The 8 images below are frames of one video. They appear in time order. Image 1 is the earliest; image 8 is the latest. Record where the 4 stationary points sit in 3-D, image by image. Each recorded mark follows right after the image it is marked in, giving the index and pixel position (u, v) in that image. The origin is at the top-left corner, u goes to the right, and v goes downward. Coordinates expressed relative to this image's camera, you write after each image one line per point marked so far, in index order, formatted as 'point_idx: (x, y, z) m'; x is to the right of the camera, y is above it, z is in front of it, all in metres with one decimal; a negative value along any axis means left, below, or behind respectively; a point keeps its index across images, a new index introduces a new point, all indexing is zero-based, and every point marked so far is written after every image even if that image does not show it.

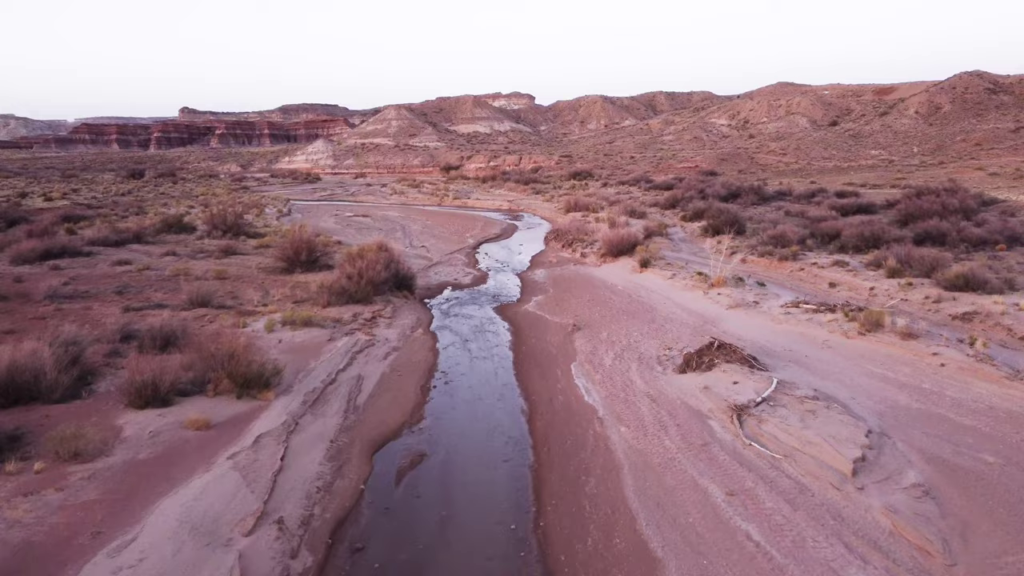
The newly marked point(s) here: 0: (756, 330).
0: (+2.8, -0.5, +9.5) m
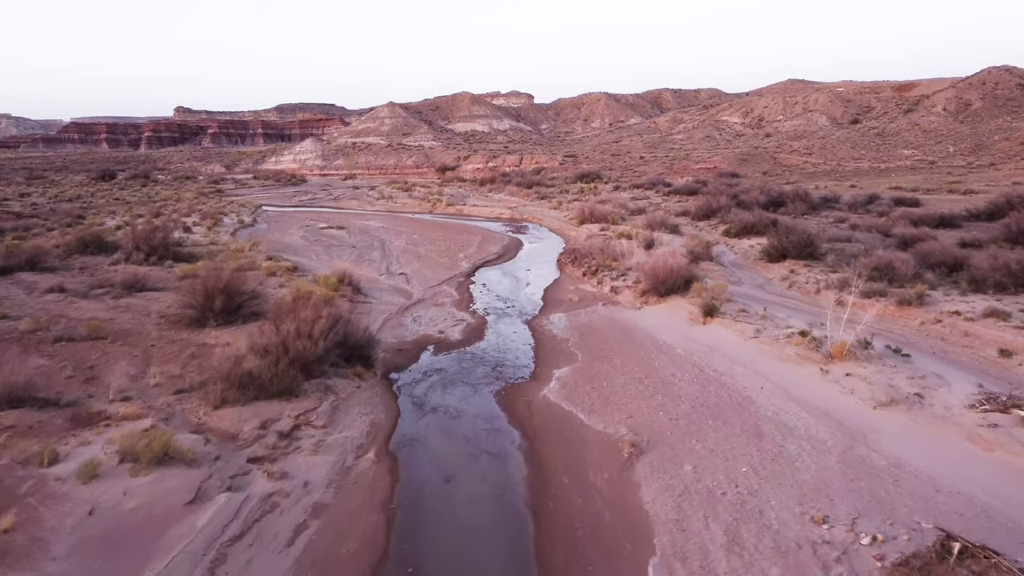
0: (+2.9, -1.2, +5.4) m
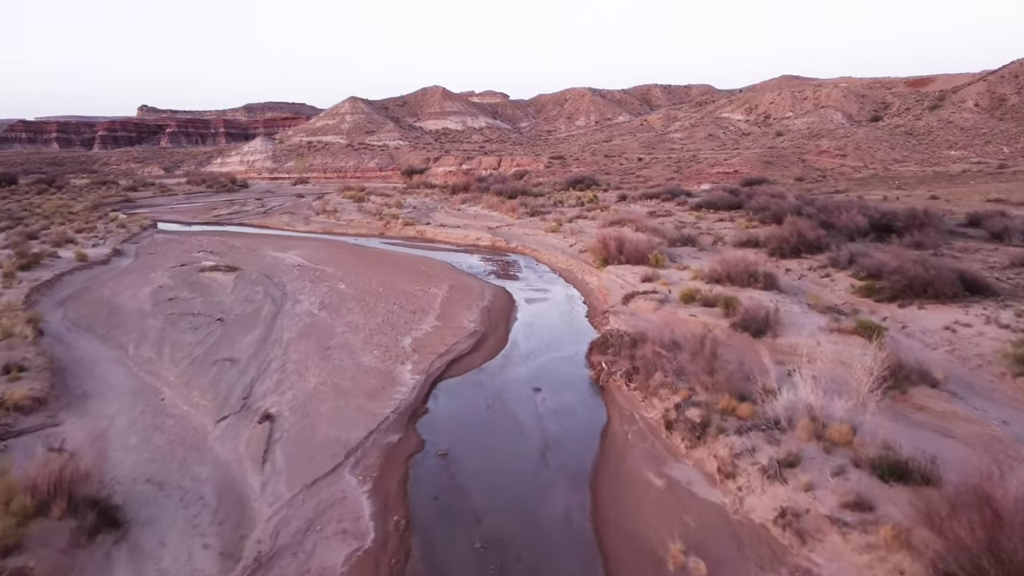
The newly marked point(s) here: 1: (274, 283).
0: (+3.1, -2.4, -2.0) m
1: (-3.7, +0.1, +12.8) m
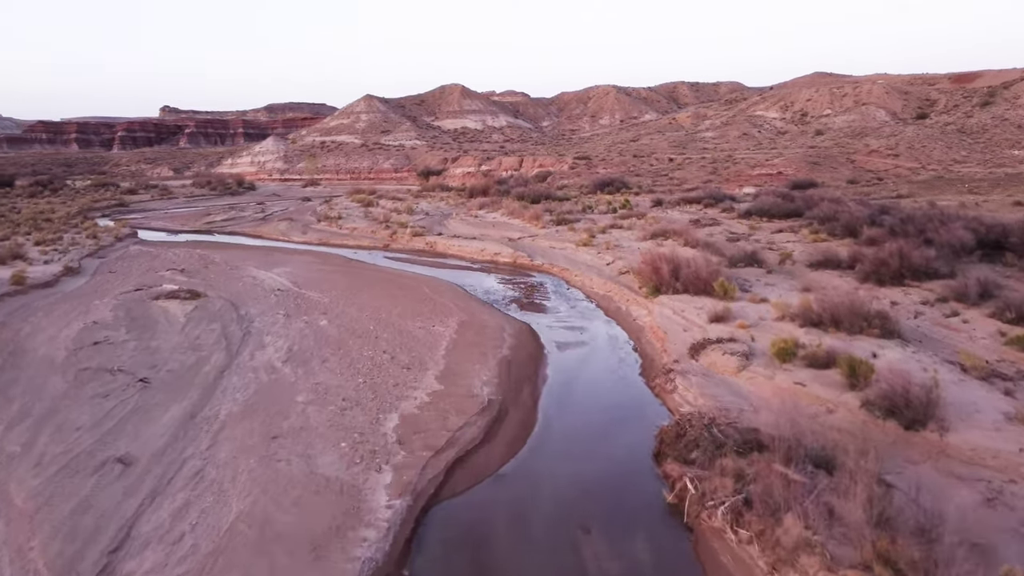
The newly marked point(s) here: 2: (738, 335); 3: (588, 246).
0: (+3.1, -2.8, -4.8) m
1: (-3.4, -0.4, +10.1) m
2: (+2.2, -0.5, +8.1) m
3: (+1.4, +0.8, +15.5) m
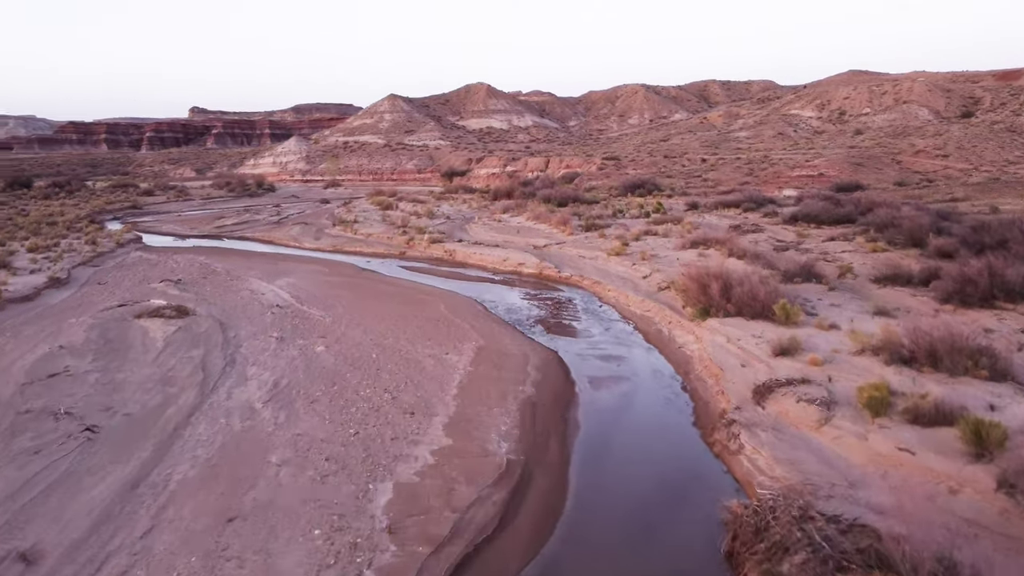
0: (+2.9, -3.0, -6.2) m
1: (-3.1, -0.6, +8.9) m
2: (+2.4, -0.7, +6.7) m
3: (+1.9, +0.6, +14.1) m
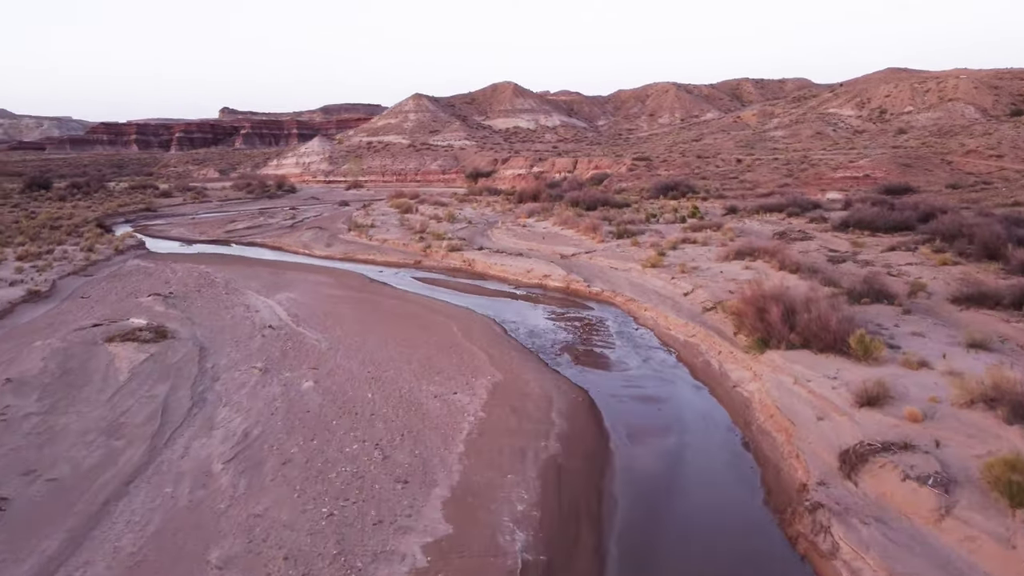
0: (+2.6, -3.3, -7.7) m
1: (-2.9, -0.8, +7.6) m
2: (+2.6, -0.9, +5.2) m
3: (+2.2, +0.3, +12.7) m
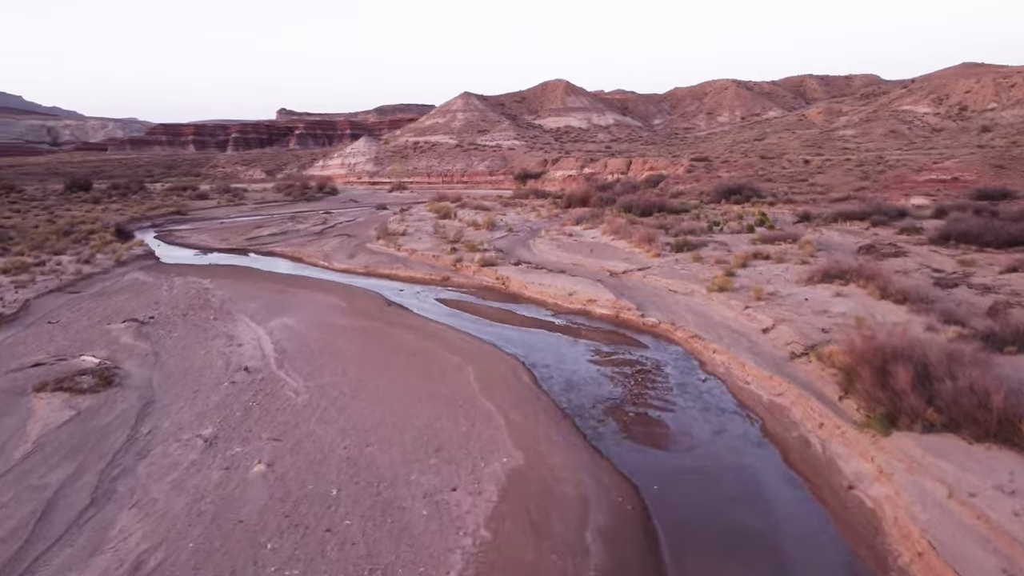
0: (+1.7, -3.7, -9.9) m
1: (-2.7, -1.1, +5.8) m
2: (+2.6, -1.3, +3.0) m
3: (+2.7, 0.0, +10.5) m
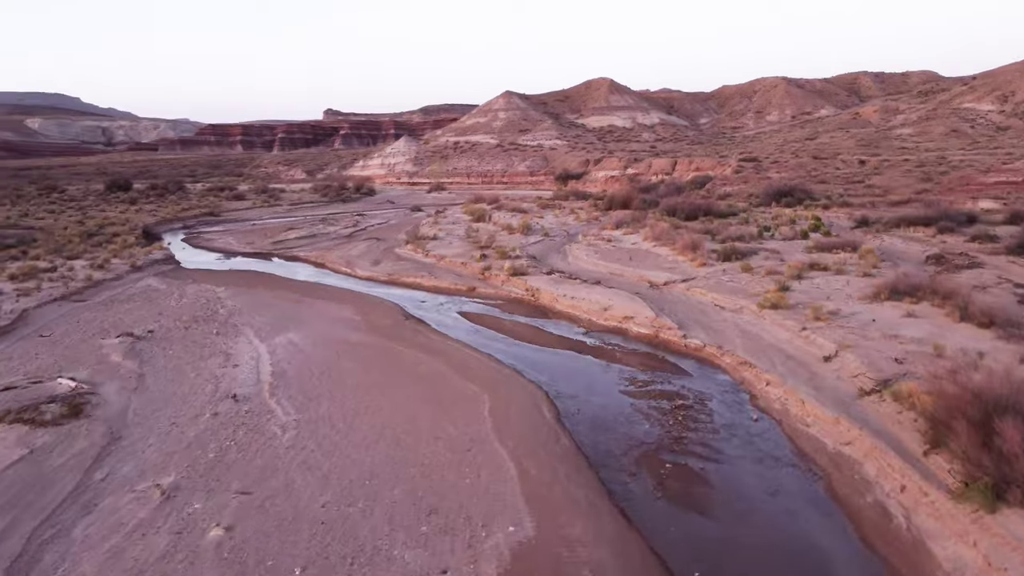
0: (+0.9, -3.8, -10.9) m
1: (-2.7, -1.3, +4.9) m
2: (+2.5, -1.5, +1.9) m
3: (+3.0, -0.2, +9.4) m
